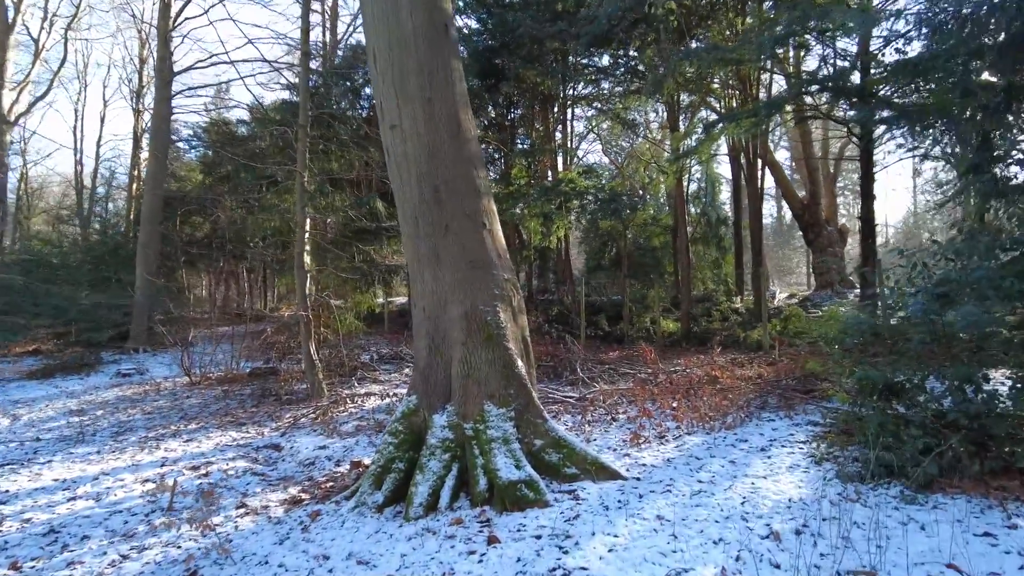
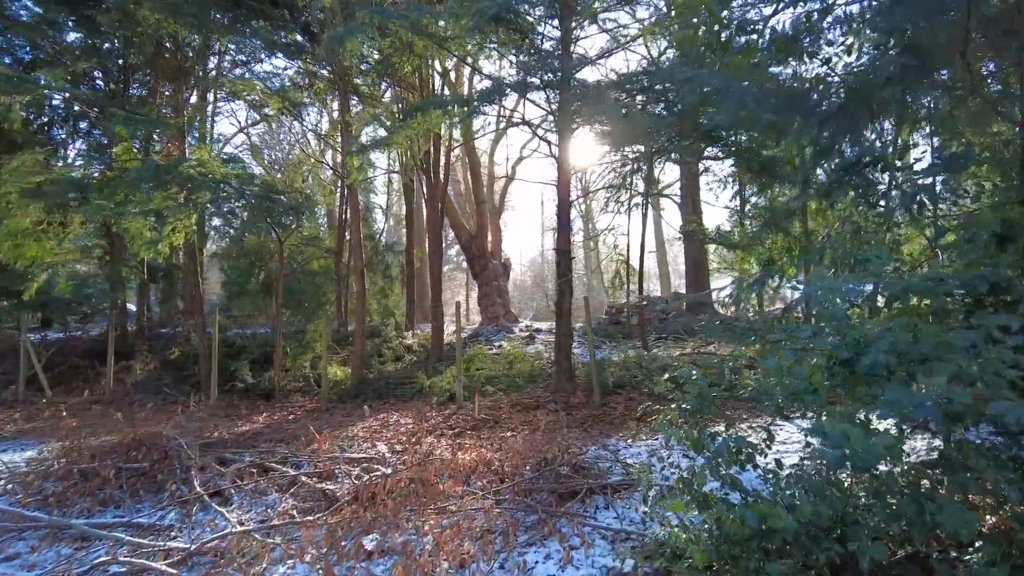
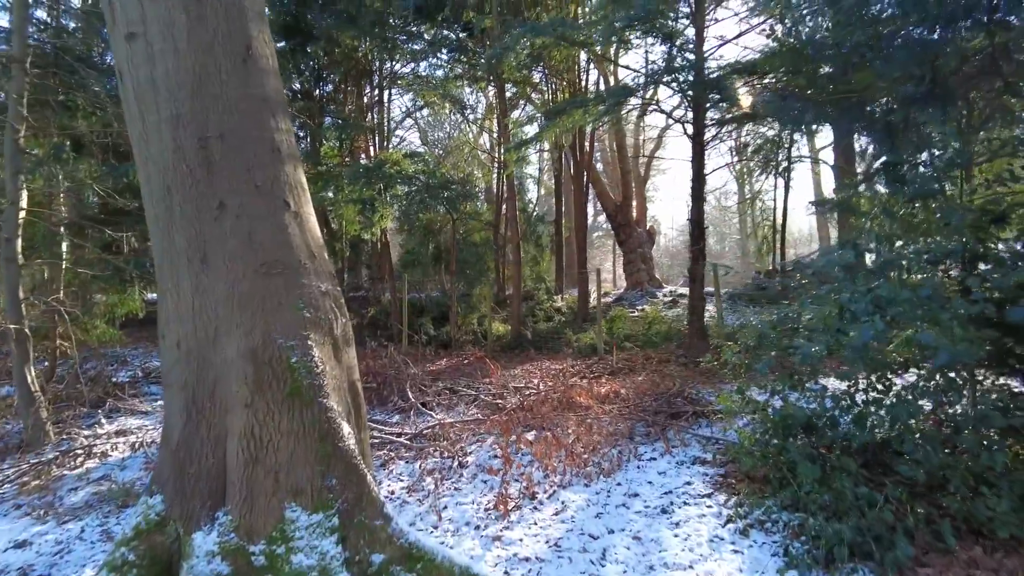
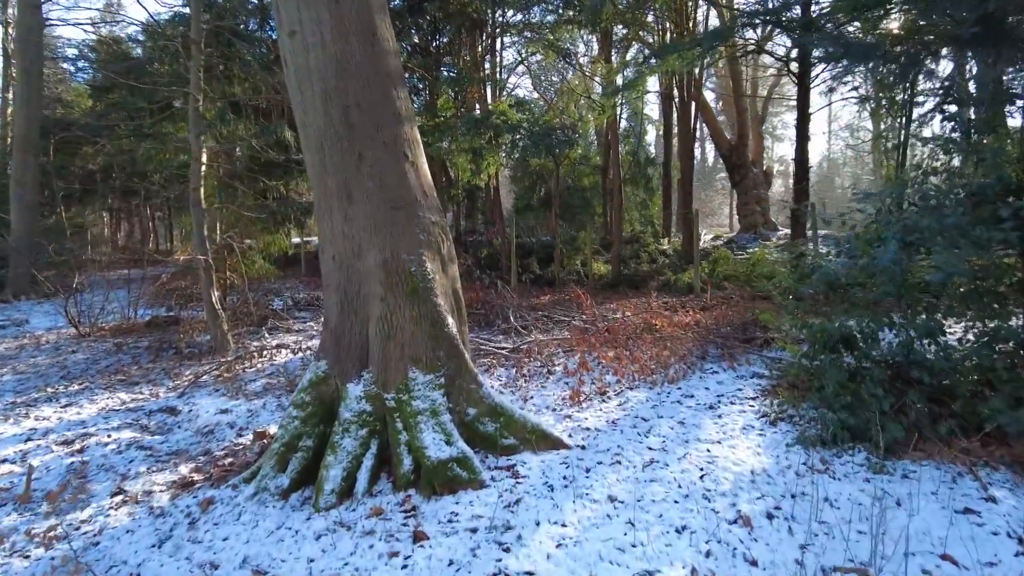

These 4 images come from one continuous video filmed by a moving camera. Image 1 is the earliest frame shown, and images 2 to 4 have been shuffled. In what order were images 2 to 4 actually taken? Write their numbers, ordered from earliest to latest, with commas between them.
4, 3, 2
